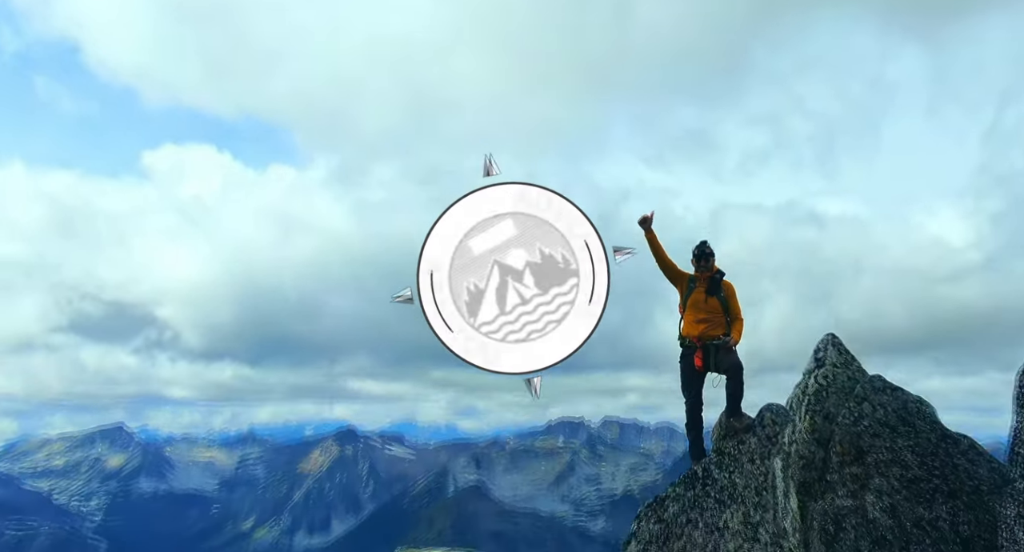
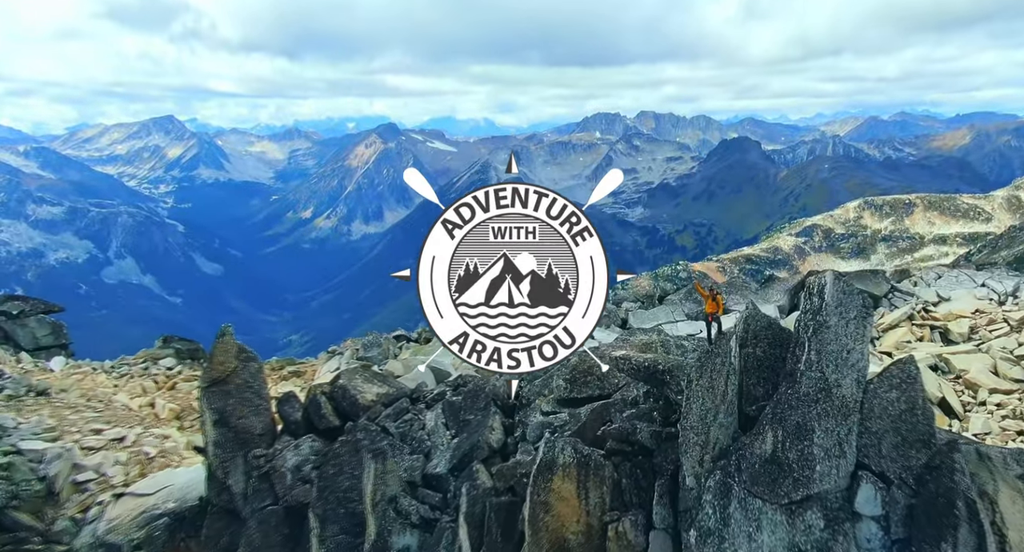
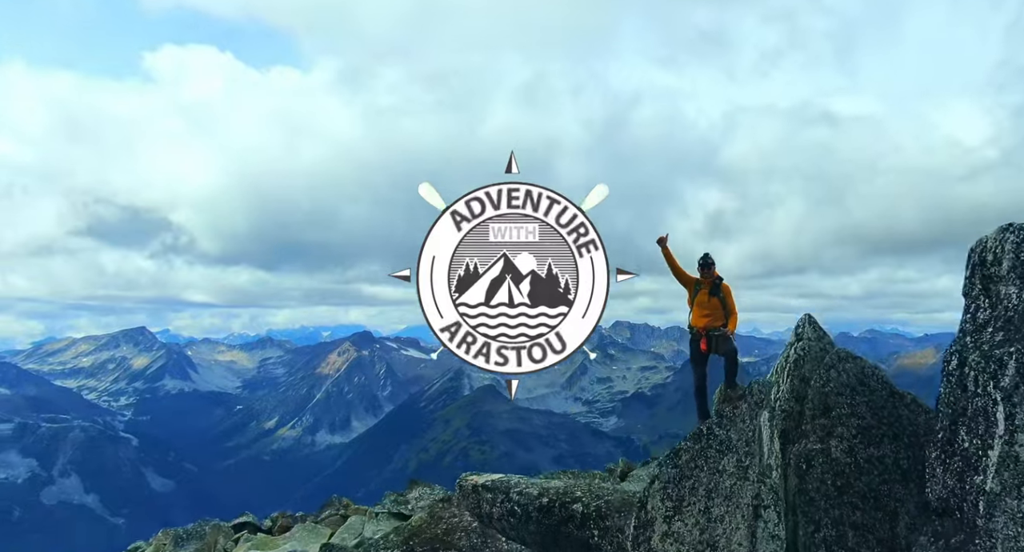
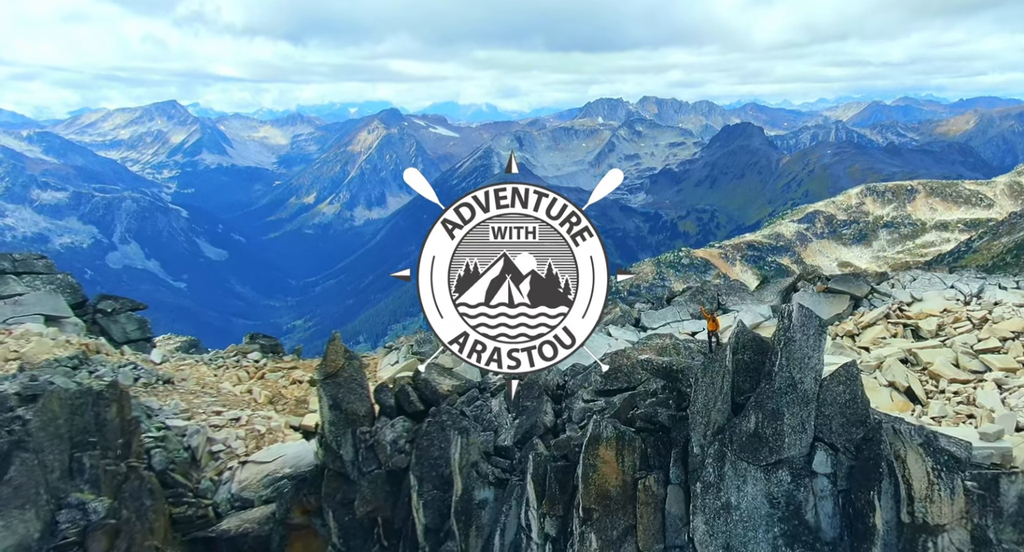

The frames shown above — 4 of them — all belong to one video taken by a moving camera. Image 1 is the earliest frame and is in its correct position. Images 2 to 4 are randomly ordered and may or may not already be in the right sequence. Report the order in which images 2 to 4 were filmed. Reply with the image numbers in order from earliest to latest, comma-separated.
3, 2, 4
